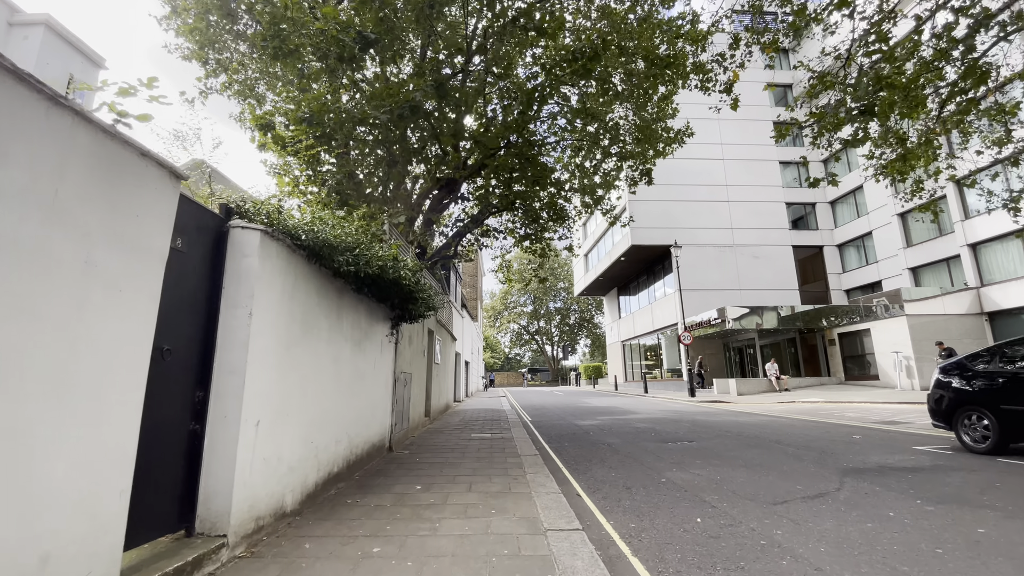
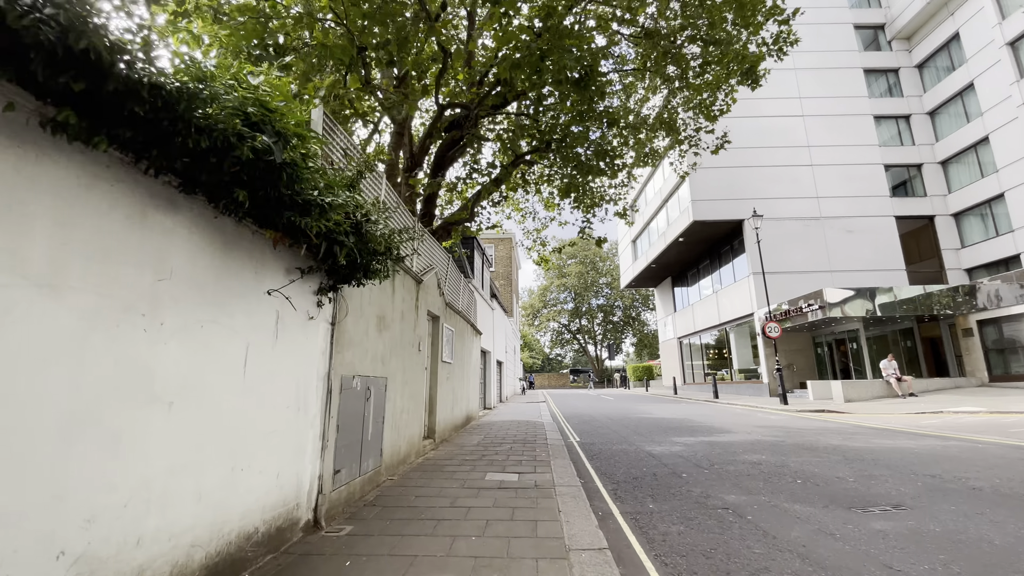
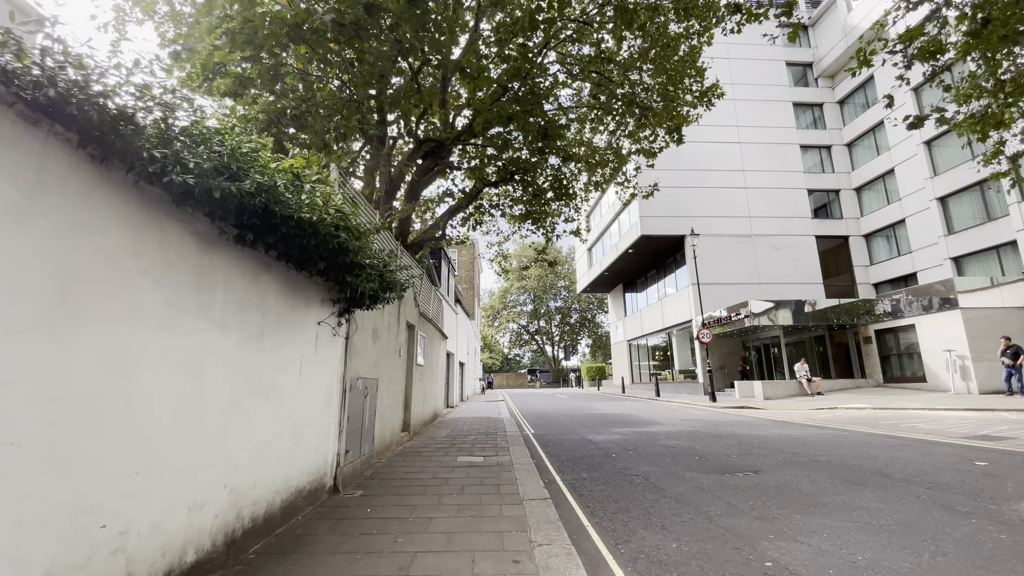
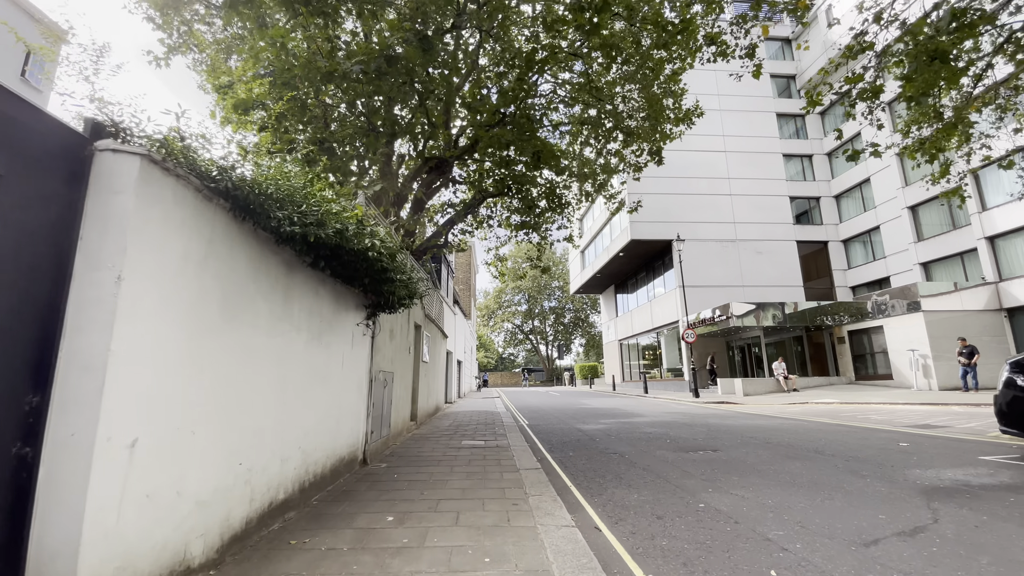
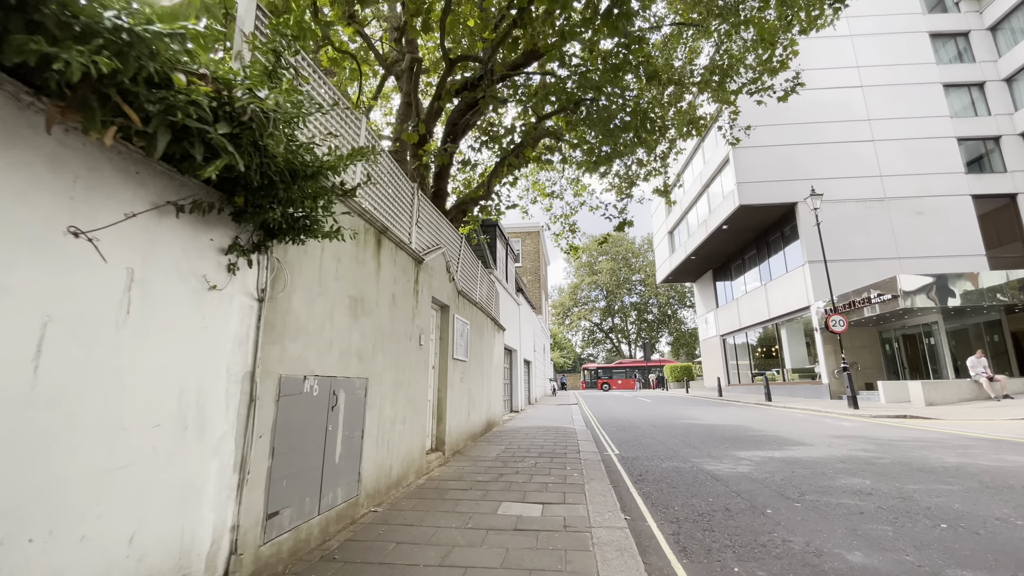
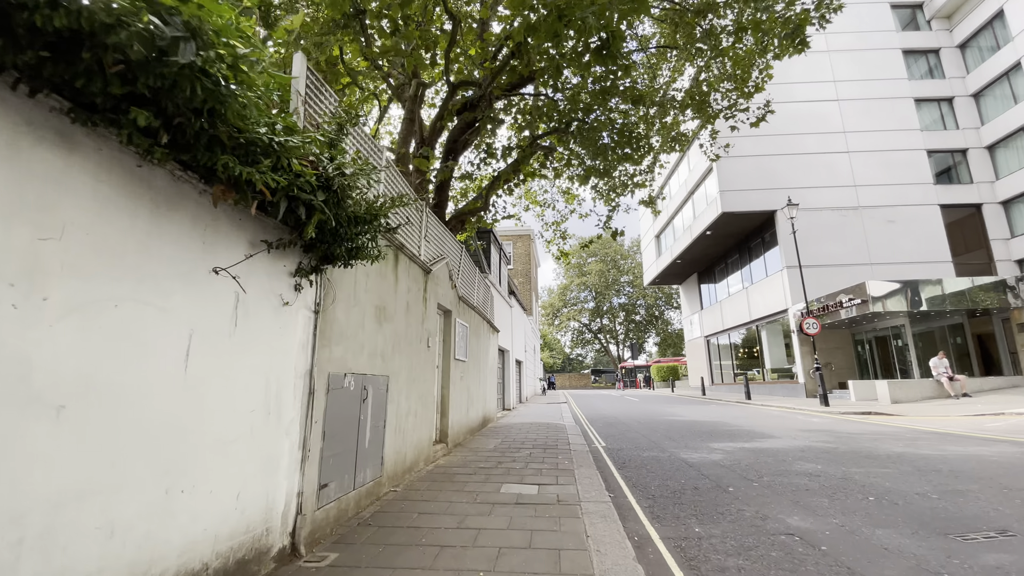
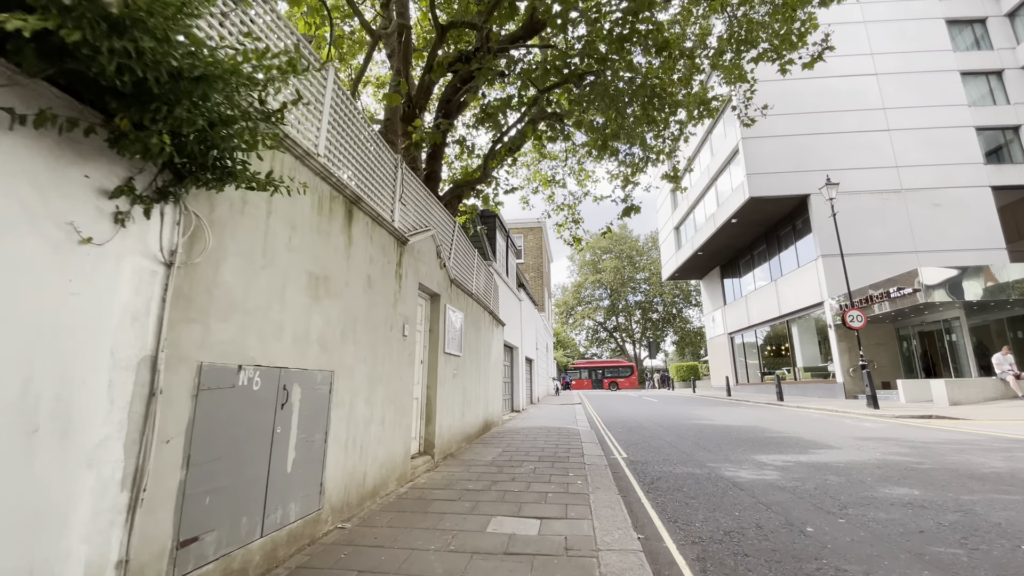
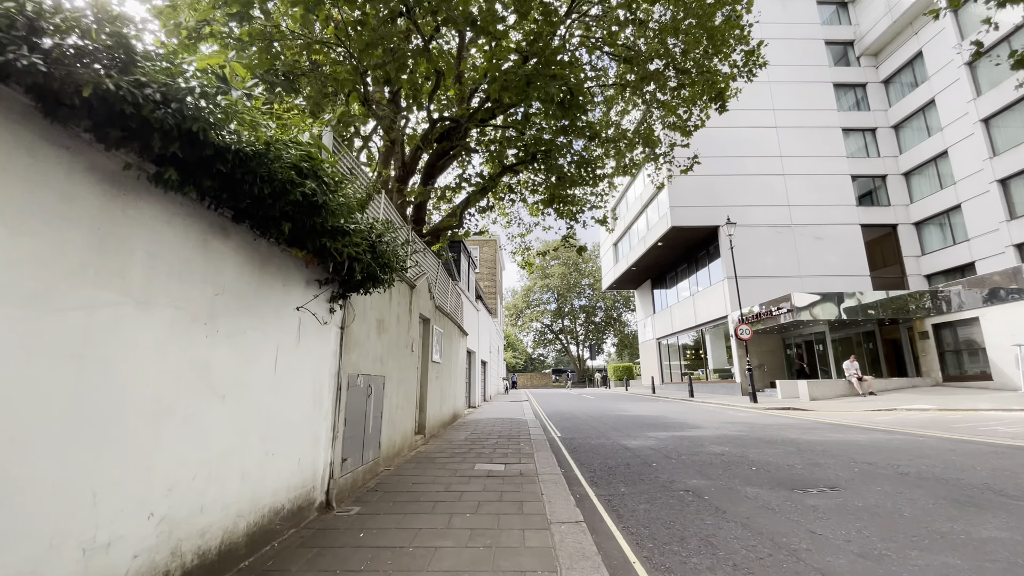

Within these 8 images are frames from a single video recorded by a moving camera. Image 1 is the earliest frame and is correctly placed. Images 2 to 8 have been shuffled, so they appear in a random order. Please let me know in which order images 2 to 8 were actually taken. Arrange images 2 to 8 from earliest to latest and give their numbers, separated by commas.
4, 3, 8, 2, 6, 5, 7
